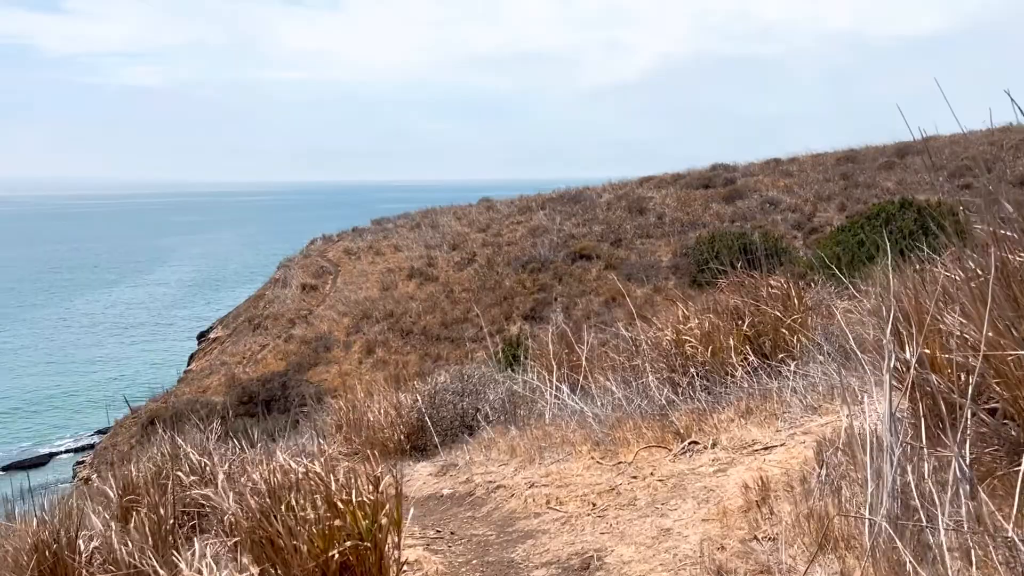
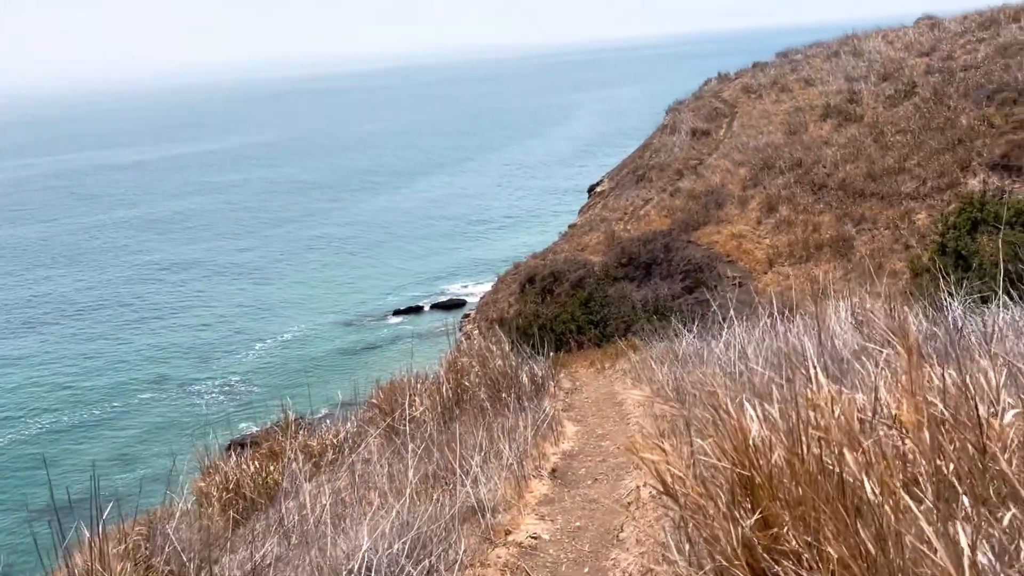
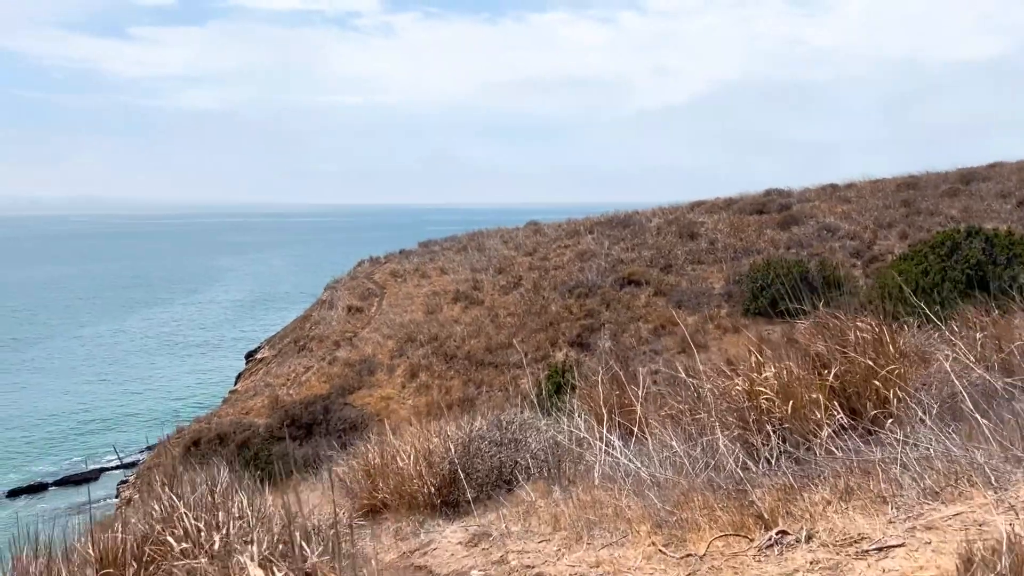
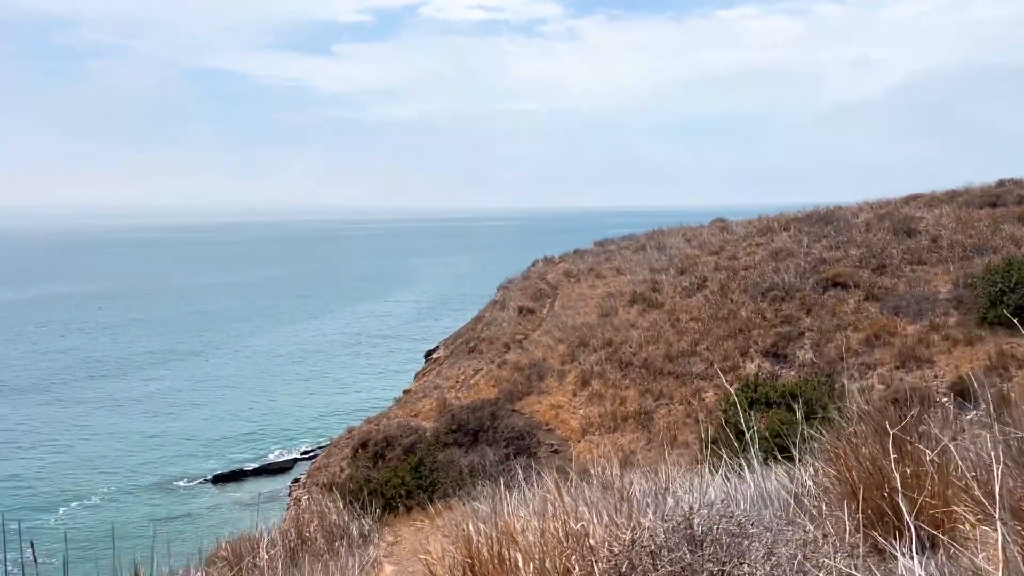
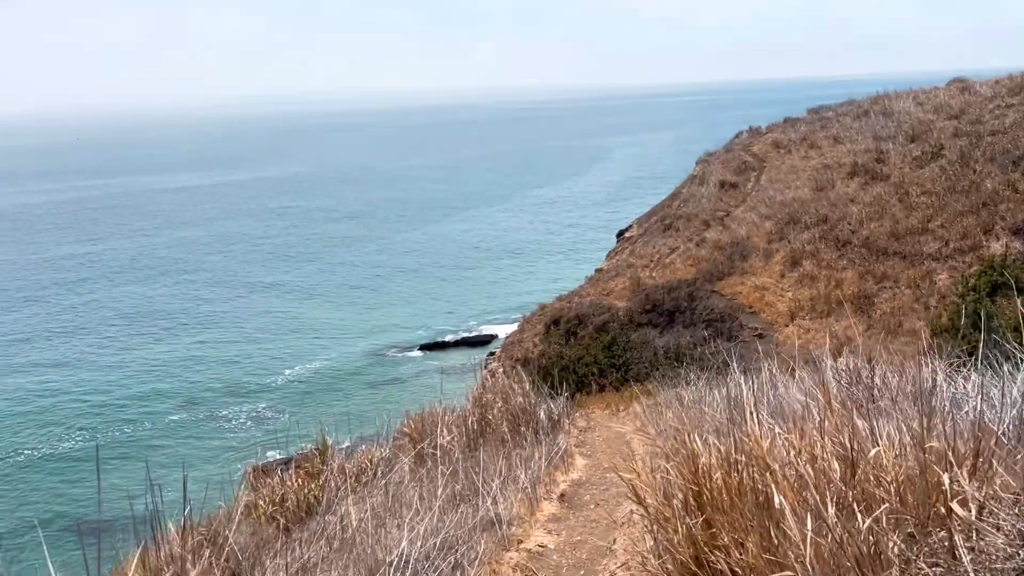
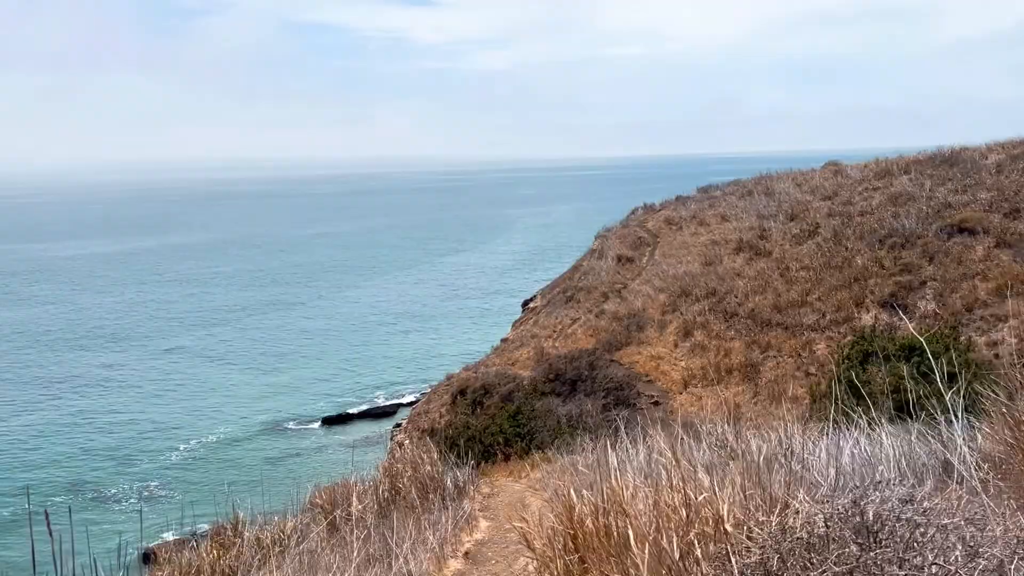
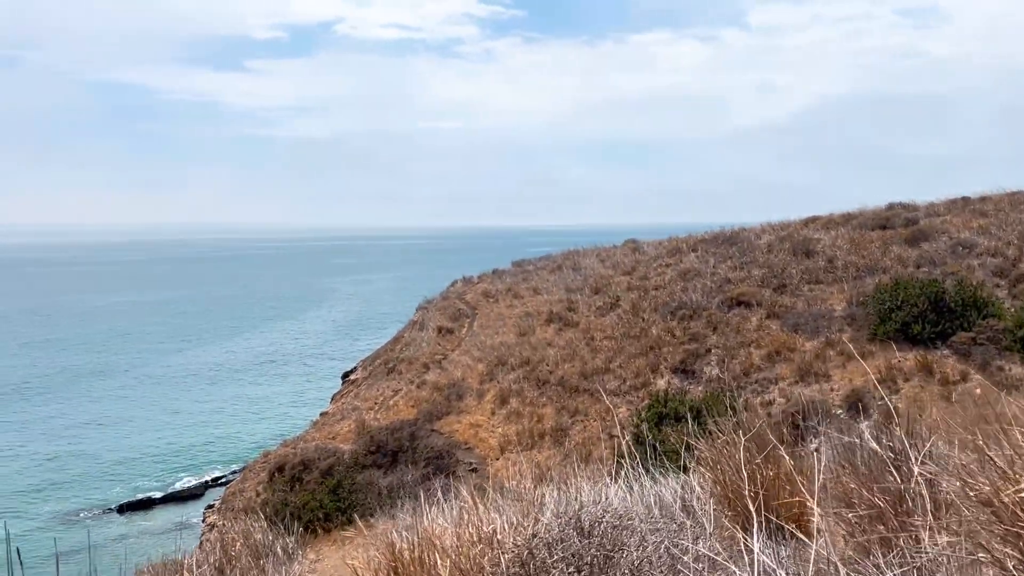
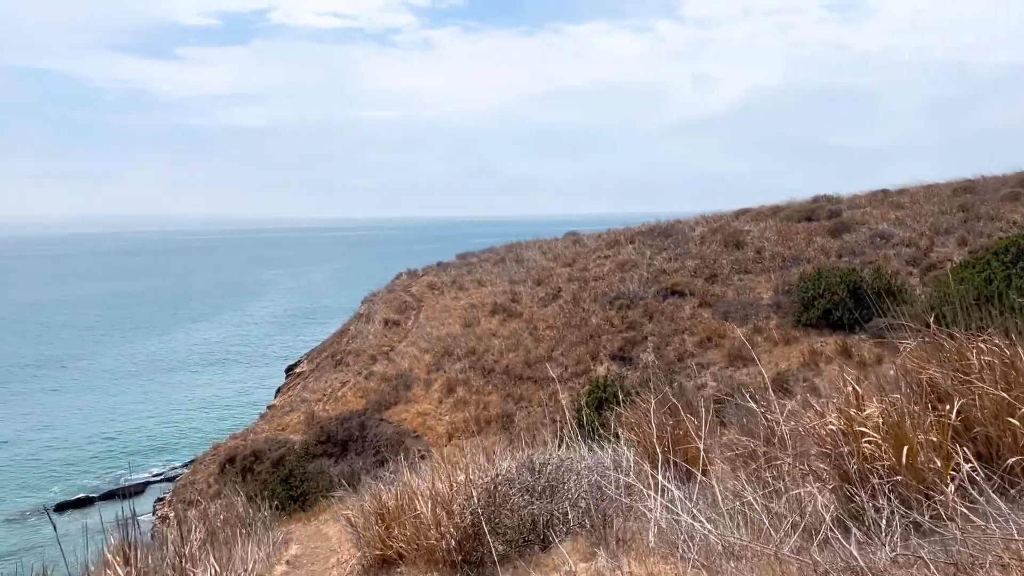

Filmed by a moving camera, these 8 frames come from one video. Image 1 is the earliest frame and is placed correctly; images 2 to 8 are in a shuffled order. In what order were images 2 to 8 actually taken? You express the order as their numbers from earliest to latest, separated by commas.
3, 8, 7, 4, 6, 5, 2
